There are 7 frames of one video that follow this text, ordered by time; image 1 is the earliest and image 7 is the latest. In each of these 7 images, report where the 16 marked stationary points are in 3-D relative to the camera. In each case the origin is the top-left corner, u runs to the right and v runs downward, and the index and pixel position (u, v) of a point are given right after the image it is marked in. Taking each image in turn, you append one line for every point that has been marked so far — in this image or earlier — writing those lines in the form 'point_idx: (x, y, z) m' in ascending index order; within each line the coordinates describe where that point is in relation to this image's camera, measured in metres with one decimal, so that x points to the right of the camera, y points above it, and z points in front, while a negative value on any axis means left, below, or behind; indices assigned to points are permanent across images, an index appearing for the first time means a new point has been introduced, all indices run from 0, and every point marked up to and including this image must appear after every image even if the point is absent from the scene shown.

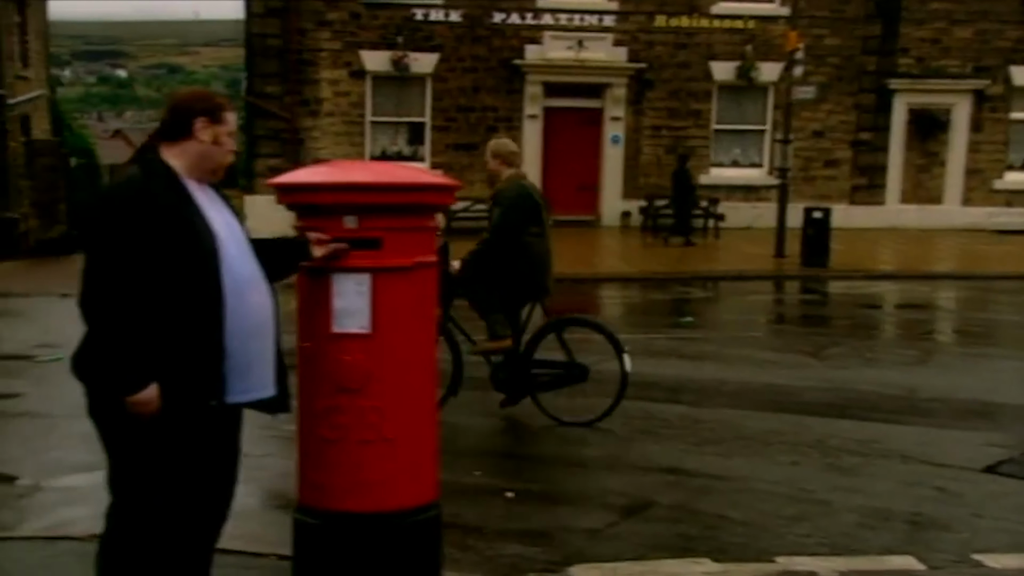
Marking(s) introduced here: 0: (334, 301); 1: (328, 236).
0: (-1.0, -0.1, +5.0) m
1: (-1.0, +0.3, +5.0) m
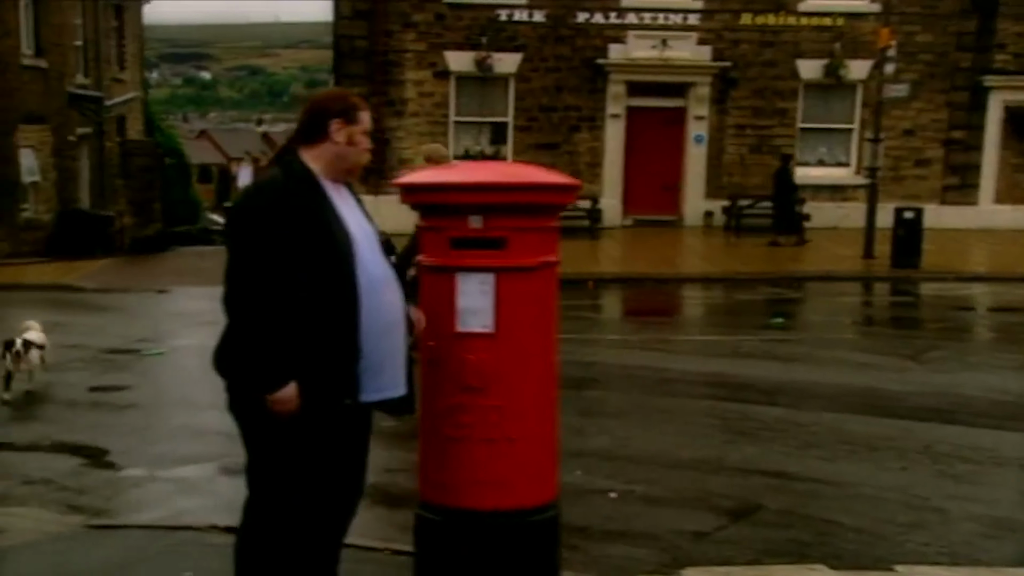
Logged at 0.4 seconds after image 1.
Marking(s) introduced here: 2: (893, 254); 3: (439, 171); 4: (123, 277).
0: (-0.3, -0.1, +5.0) m
1: (-0.3, +0.3, +5.1) m
2: (+7.3, +0.6, +17.5) m
3: (-0.4, +0.7, +5.2) m
4: (-6.0, +0.2, +14.5) m
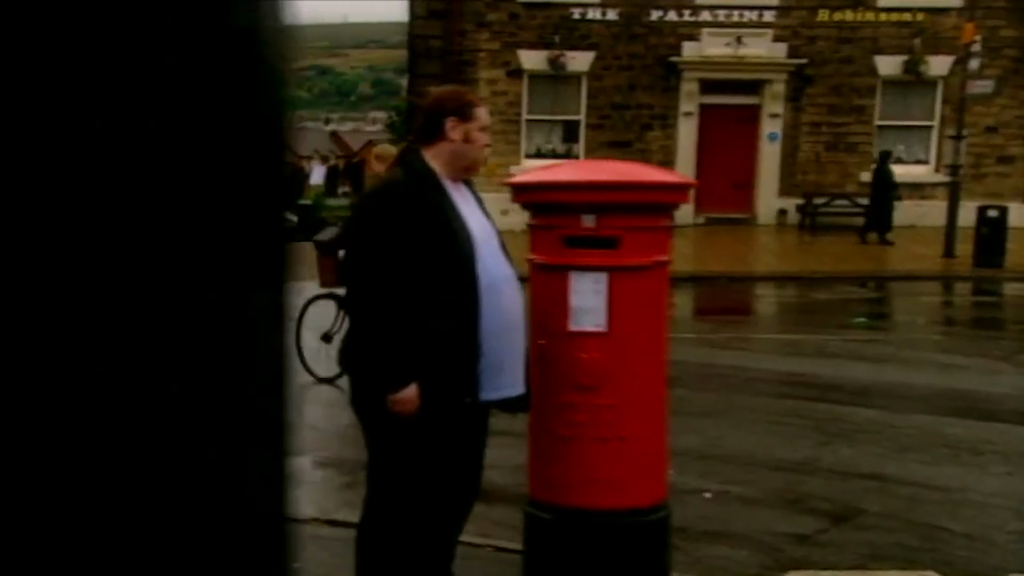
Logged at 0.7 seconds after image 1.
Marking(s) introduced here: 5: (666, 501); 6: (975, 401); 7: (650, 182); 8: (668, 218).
0: (+0.3, -0.1, +5.1) m
1: (+0.3, +0.3, +5.1) m
2: (+8.6, +0.6, +17.1) m
3: (+0.2, +0.7, +5.2) m
4: (-4.8, +0.3, +14.8) m
5: (+0.9, -1.2, +5.3) m
6: (+4.6, -1.1, +9.1) m
7: (+0.8, +0.6, +5.0) m
8: (+0.9, +0.4, +5.2) m
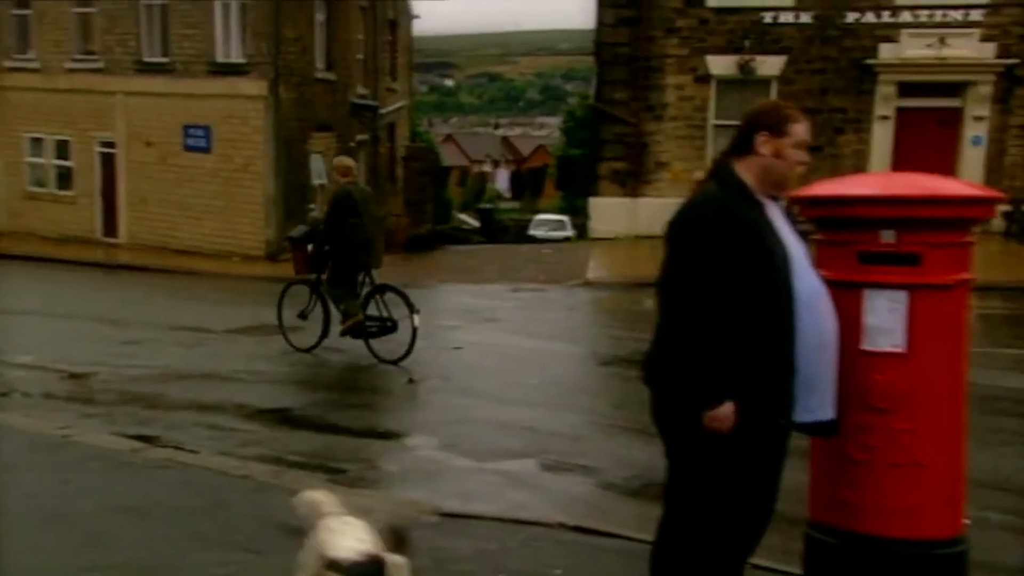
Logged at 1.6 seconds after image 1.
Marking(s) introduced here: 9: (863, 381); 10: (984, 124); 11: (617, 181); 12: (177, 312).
0: (+1.9, -0.2, +5.0) m
1: (+1.9, +0.2, +5.1) m
2: (+11.8, +0.4, +15.7) m
3: (+1.9, +0.6, +5.2) m
4: (-1.8, +0.3, +15.4) m
5: (+2.5, -1.3, +5.2) m
6: (+6.7, -1.3, +8.4) m
7: (+2.3, +0.5, +4.9) m
8: (+2.5, +0.3, +5.0) m
9: (+1.9, -0.5, +5.0) m
10: (+10.7, +4.0, +22.3) m
11: (+2.3, +2.2, +19.3) m
12: (-4.3, -0.2, +12.1) m
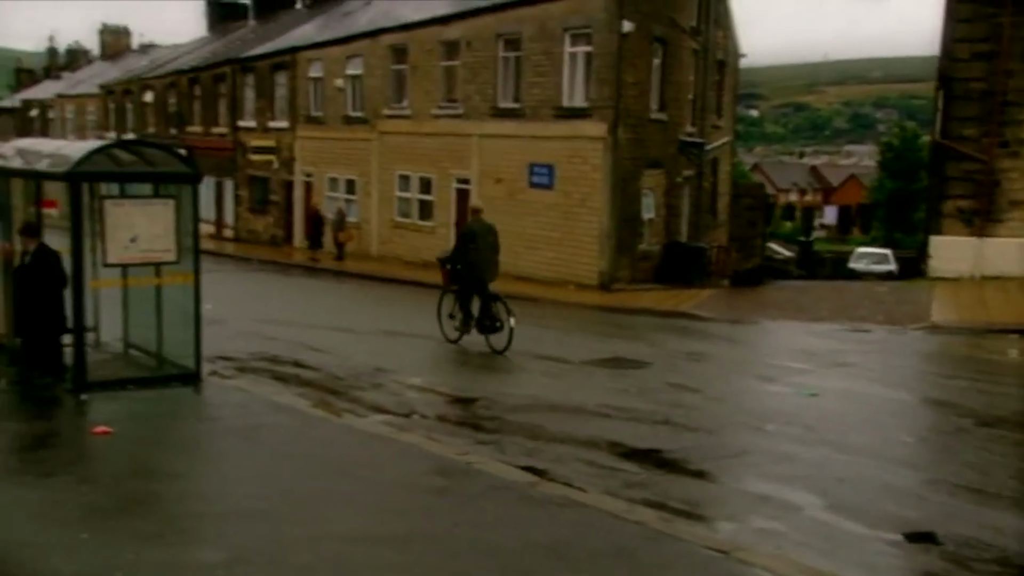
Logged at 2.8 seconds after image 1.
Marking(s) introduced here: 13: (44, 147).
0: (+4.4, -0.8, +4.6) m
1: (+4.4, -0.4, +4.6) m
2: (+16.8, -0.7, +12.2) m
3: (+4.4, 0.0, +4.8) m
4: (+3.7, -0.3, +15.6) m
5: (+4.9, -2.0, +4.6) m
6: (+9.9, -2.1, +6.6) m
7: (+4.8, -0.2, +4.4) m
8: (+5.0, -0.4, +4.5) m
9: (+4.4, -1.1, +4.6) m
10: (+17.8, +2.9, +18.7) m
11: (+8.8, +1.4, +18.3) m
12: (+0.4, -0.7, +13.1) m
13: (-5.6, +1.7, +11.2) m
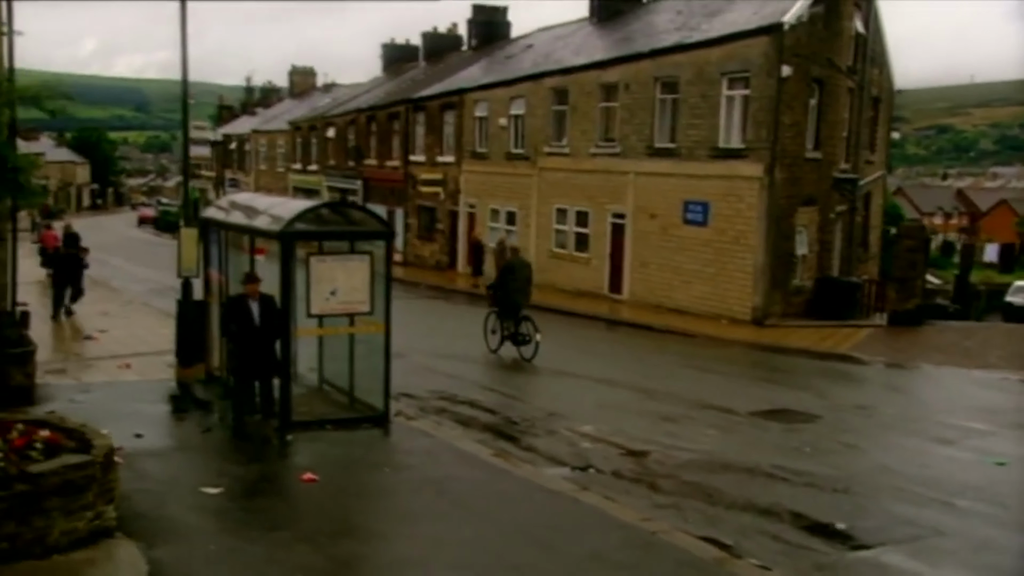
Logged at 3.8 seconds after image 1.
0: (+5.7, -1.8, +4.6) m
1: (+5.7, -1.4, +4.6) m
2: (+19.0, -1.9, +10.7) m
3: (+5.8, -1.0, +4.8) m
4: (+6.4, -1.1, +15.6) m
5: (+6.2, -3.0, +4.6) m
6: (+11.4, -3.2, +5.9) m
7: (+6.1, -1.2, +4.3) m
8: (+6.3, -1.3, +4.4) m
9: (+5.7, -2.1, +4.6) m
10: (+20.8, +1.9, +17.0) m
11: (+11.8, +0.7, +17.6) m
12: (+2.7, -1.4, +13.5) m
13: (-3.4, +1.1, +12.2) m
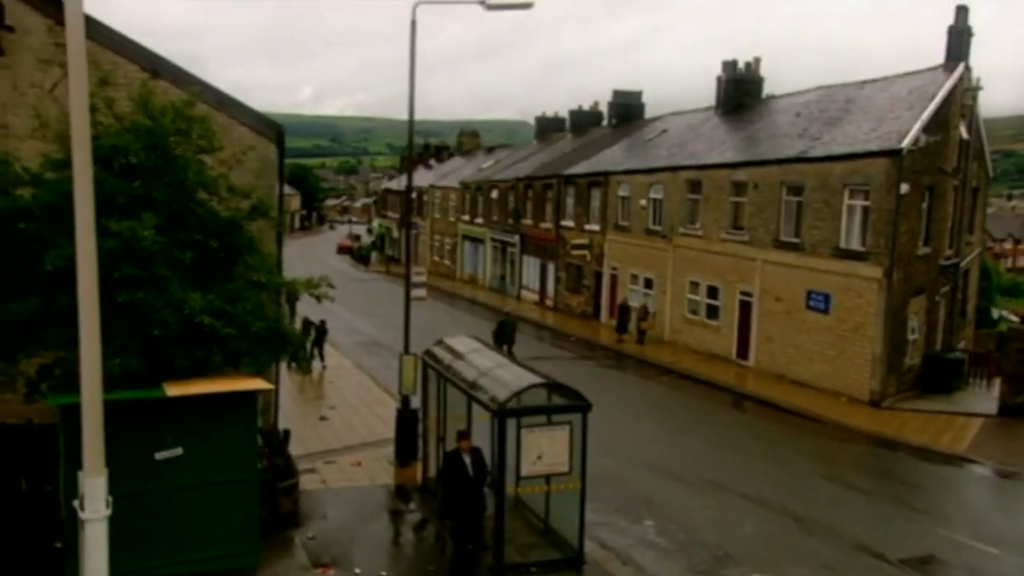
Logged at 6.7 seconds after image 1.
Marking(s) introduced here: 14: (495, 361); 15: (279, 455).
0: (+8.1, -5.5, +6.7) m
1: (+8.2, -5.1, +6.7) m
2: (+21.5, -5.4, +12.4) m
3: (+8.2, -4.7, +6.8) m
4: (+9.1, -3.3, +17.4) m
5: (+8.6, -6.7, +6.8) m
6: (+13.7, -7.0, +8.1) m
7: (+8.6, -4.9, +6.3) m
8: (+8.7, -5.1, +6.4) m
9: (+8.1, -5.8, +6.8) m
10: (+23.7, -1.0, +18.2) m
11: (+14.6, -1.6, +19.1) m
12: (+5.4, -3.7, +15.5) m
13: (-0.6, -1.1, +14.0) m
14: (-0.3, -1.1, +14.0) m
15: (-3.7, -2.5, +13.9) m
